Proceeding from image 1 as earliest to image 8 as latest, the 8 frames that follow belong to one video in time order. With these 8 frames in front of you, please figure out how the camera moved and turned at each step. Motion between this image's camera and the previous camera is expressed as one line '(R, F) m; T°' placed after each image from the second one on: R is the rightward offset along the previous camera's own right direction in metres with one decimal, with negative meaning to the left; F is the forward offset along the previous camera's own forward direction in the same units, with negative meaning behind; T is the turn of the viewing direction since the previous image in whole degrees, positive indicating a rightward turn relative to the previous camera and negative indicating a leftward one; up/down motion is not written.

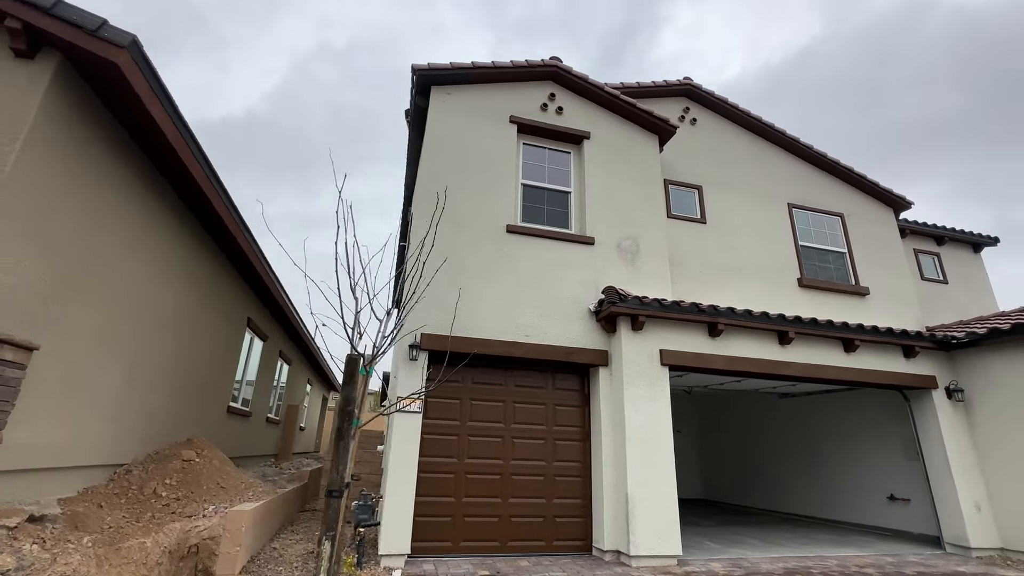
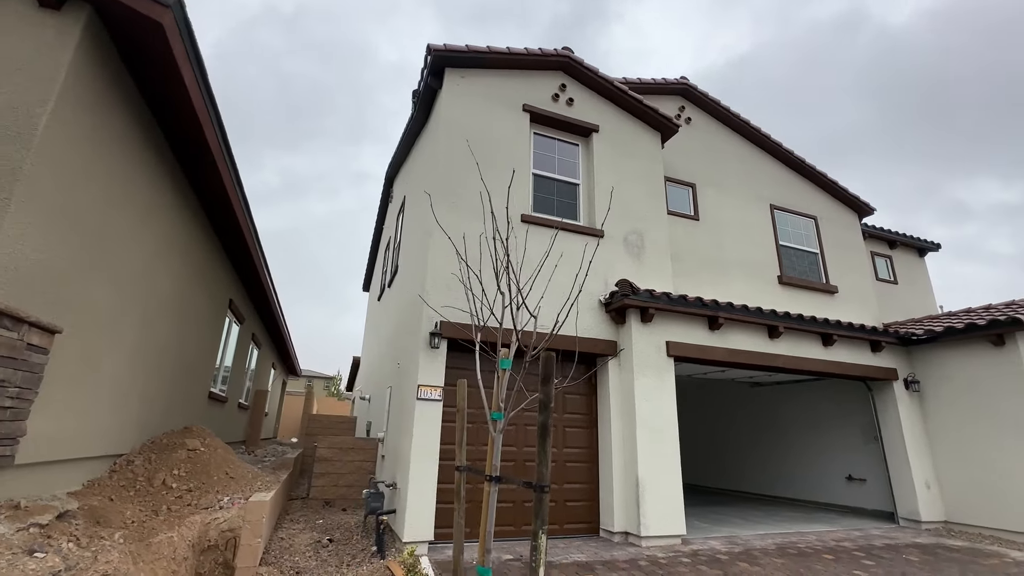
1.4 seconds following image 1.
(-0.9, 0.0) m; +6°
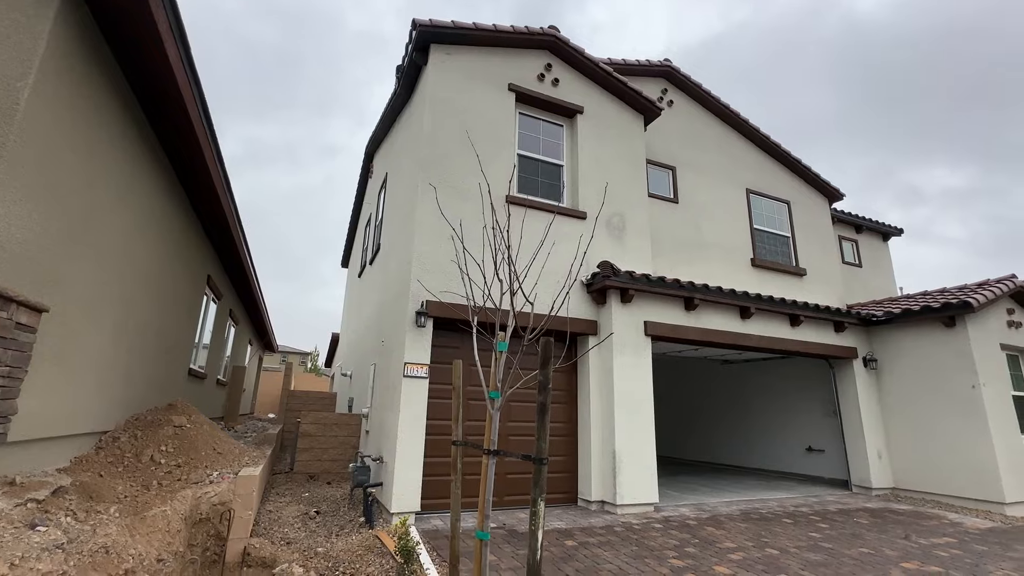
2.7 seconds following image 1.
(-0.1, -0.1) m; +3°
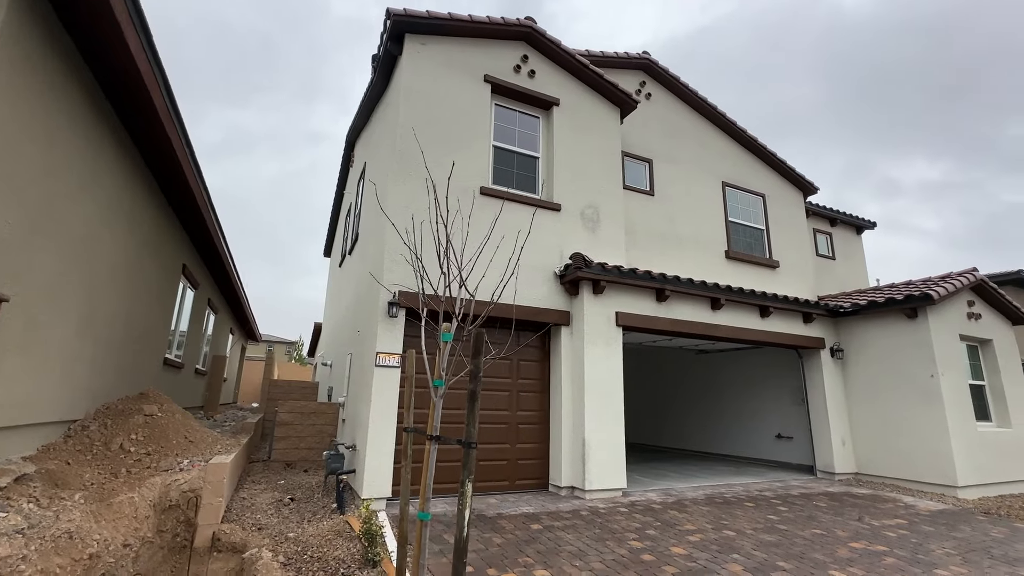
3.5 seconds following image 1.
(+0.2, -0.1) m; +1°
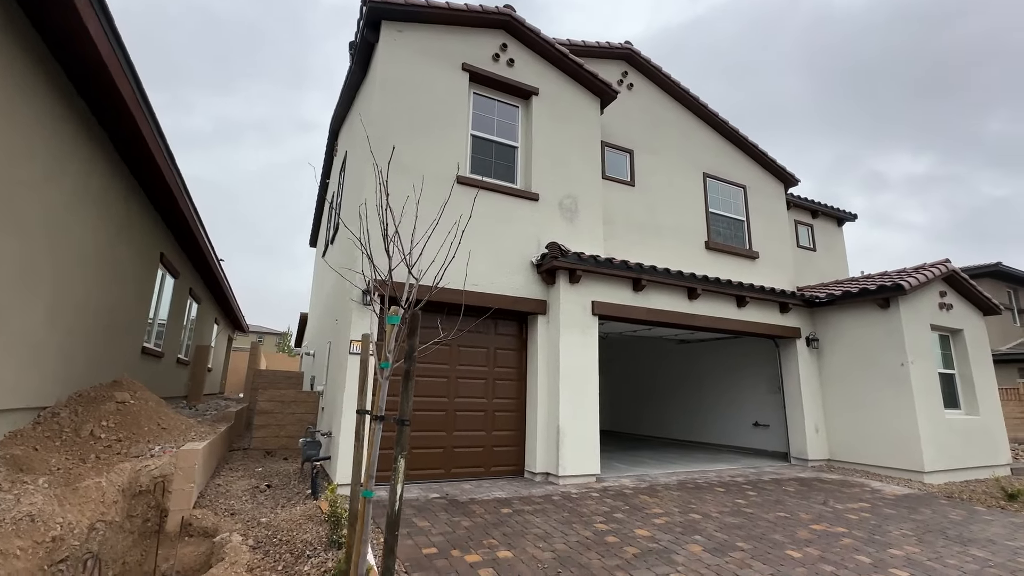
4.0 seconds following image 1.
(+0.3, 0.0) m; +1°
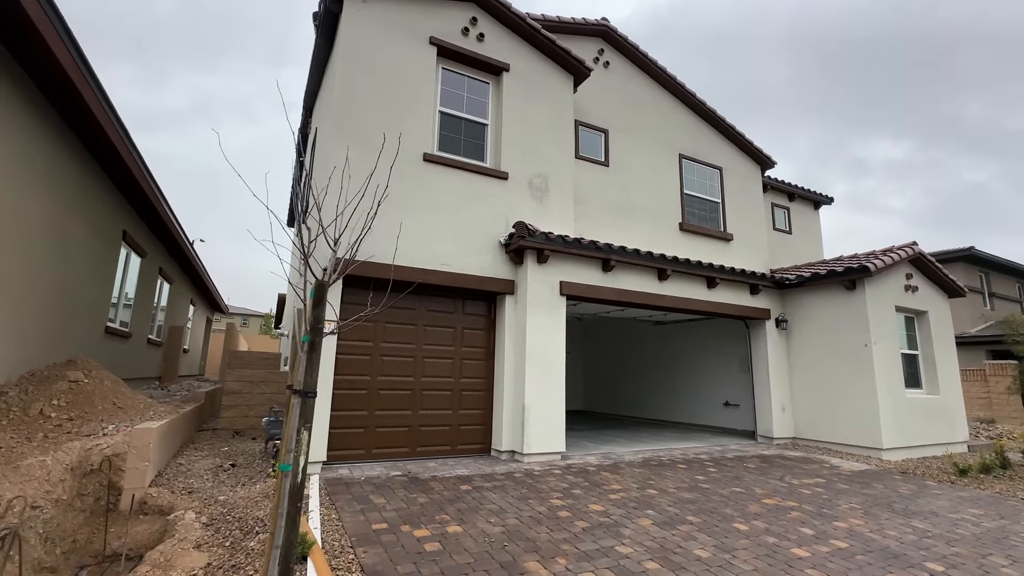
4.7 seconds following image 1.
(+0.4, 0.0) m; +1°
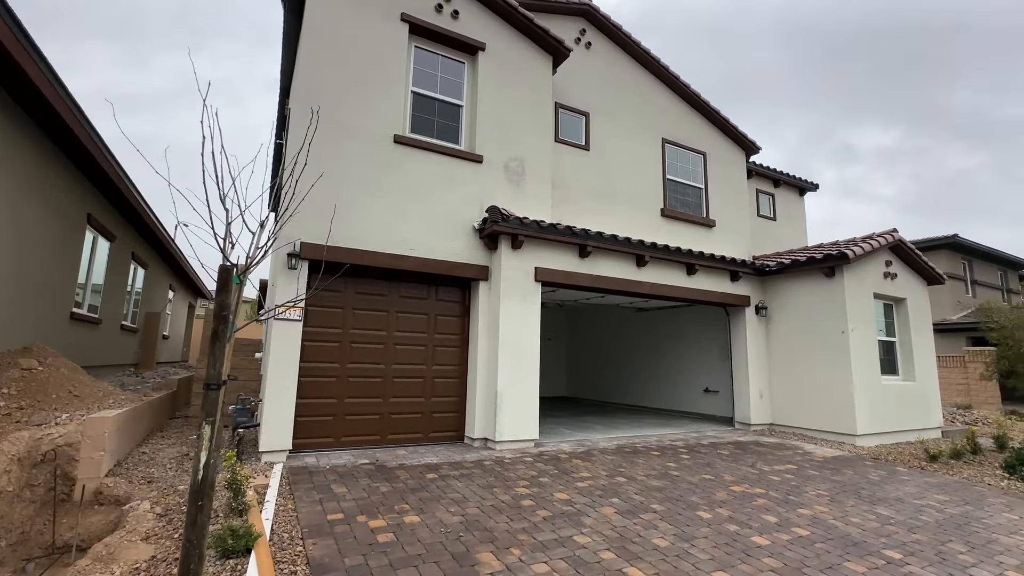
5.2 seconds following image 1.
(+0.3, +0.1) m; +1°
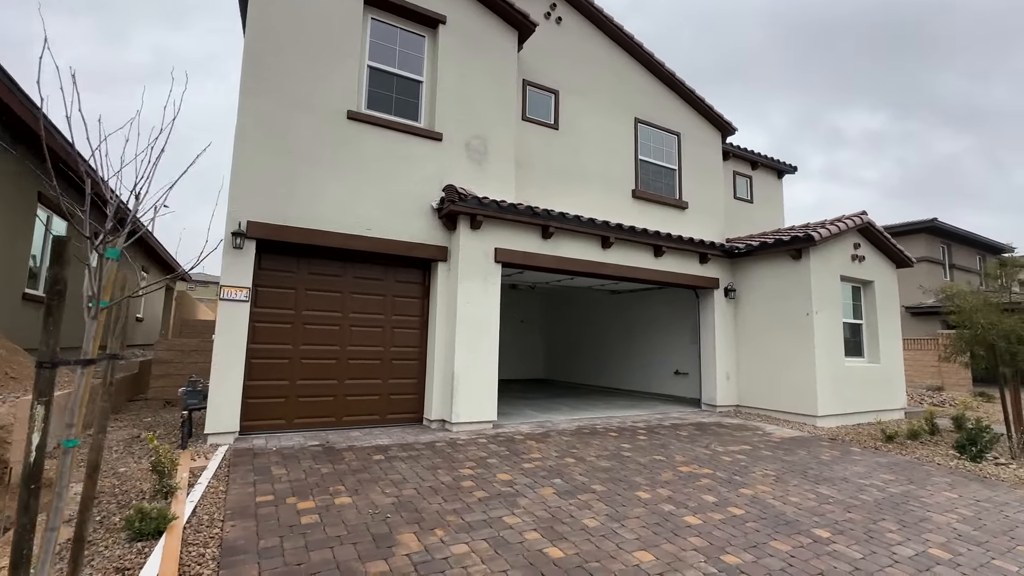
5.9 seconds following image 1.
(+0.5, +0.1) m; +1°
